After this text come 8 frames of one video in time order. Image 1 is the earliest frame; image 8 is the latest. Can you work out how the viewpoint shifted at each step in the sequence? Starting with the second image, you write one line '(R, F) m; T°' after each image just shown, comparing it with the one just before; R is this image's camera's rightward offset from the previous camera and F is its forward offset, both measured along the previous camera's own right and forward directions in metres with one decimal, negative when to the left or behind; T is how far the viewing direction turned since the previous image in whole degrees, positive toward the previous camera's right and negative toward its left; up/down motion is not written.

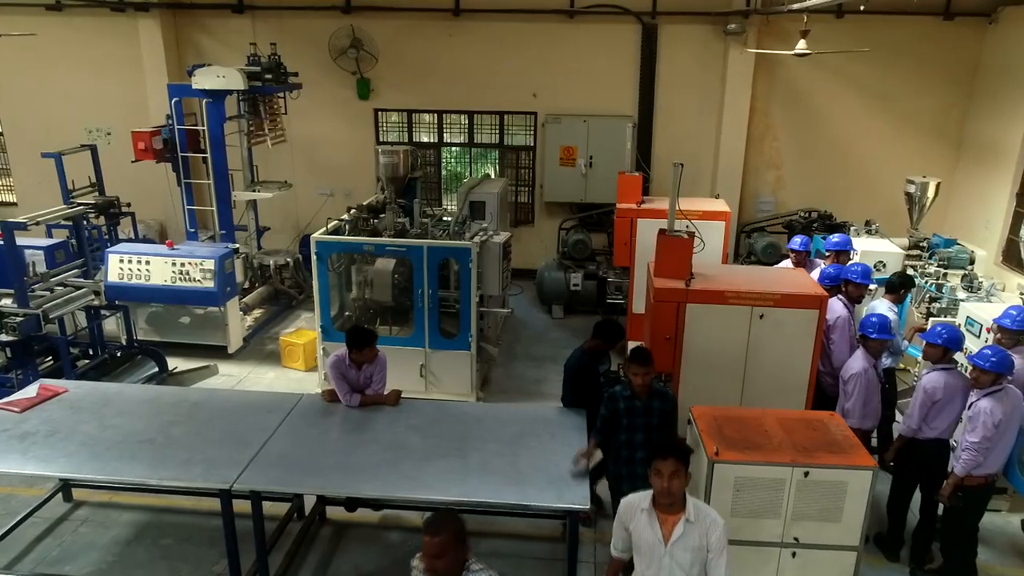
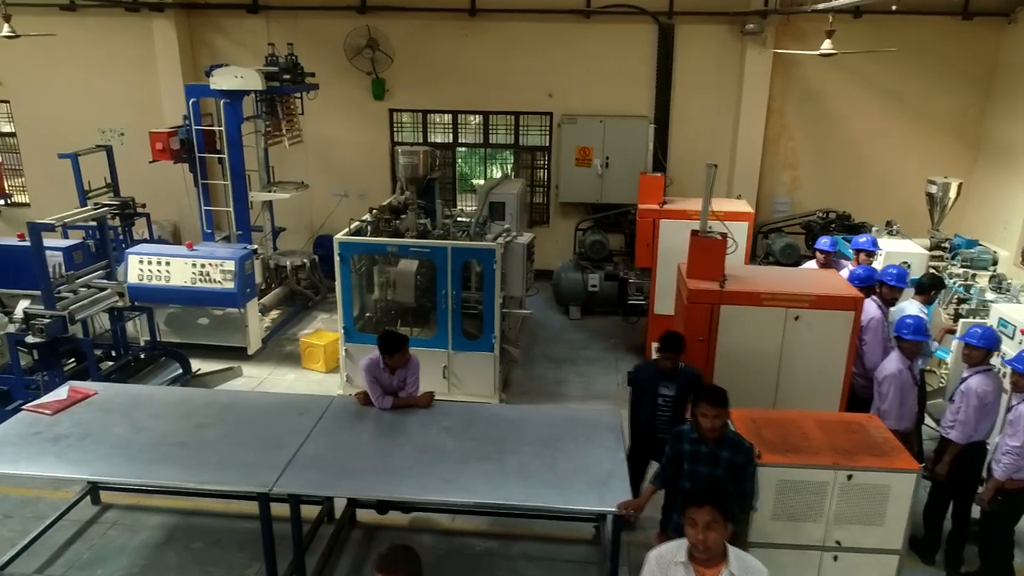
(-0.1, 0.0) m; 0°
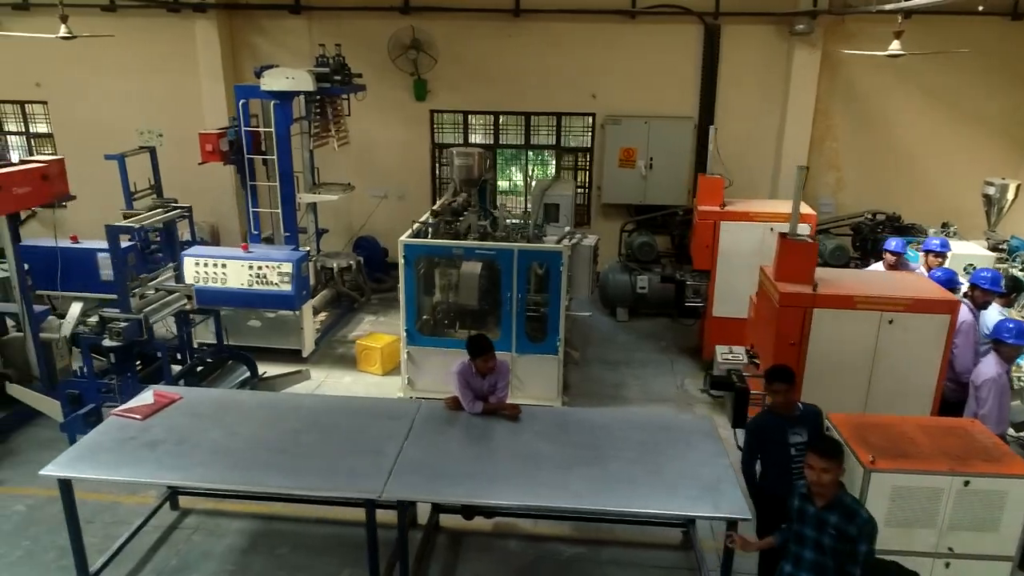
(-0.4, 0.0) m; 0°
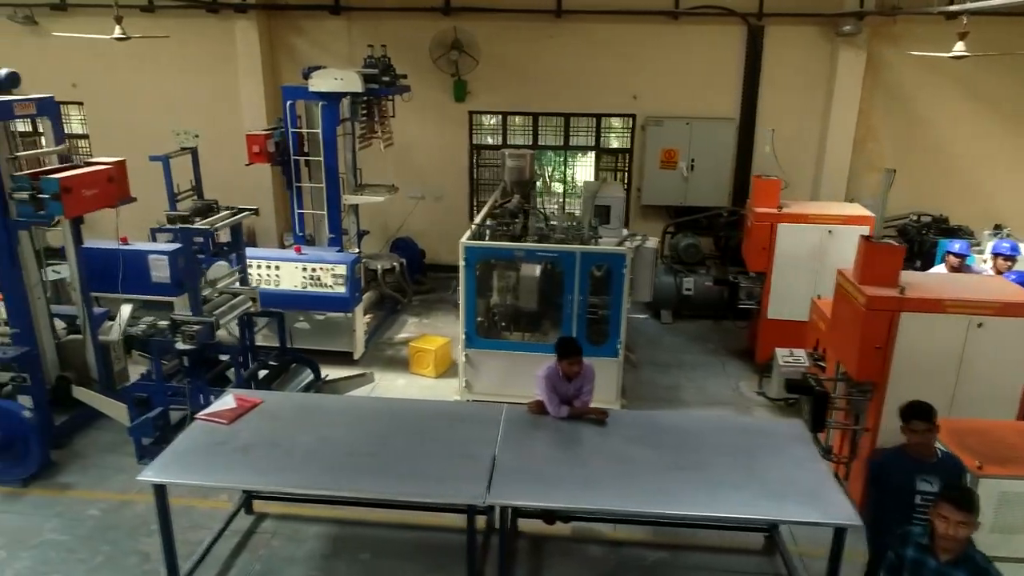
(-0.4, 0.0) m; 0°
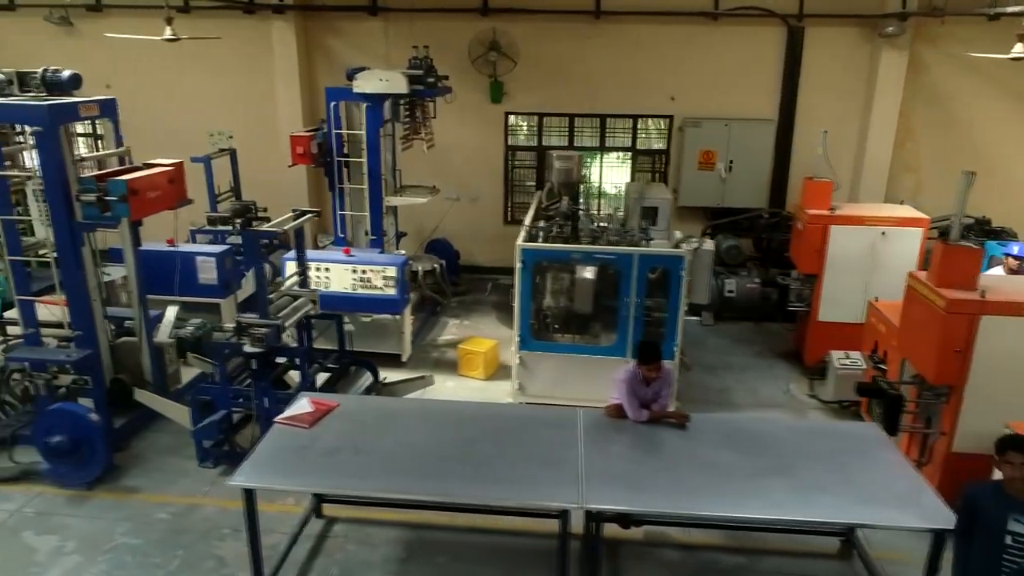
(-0.3, 0.0) m; 0°
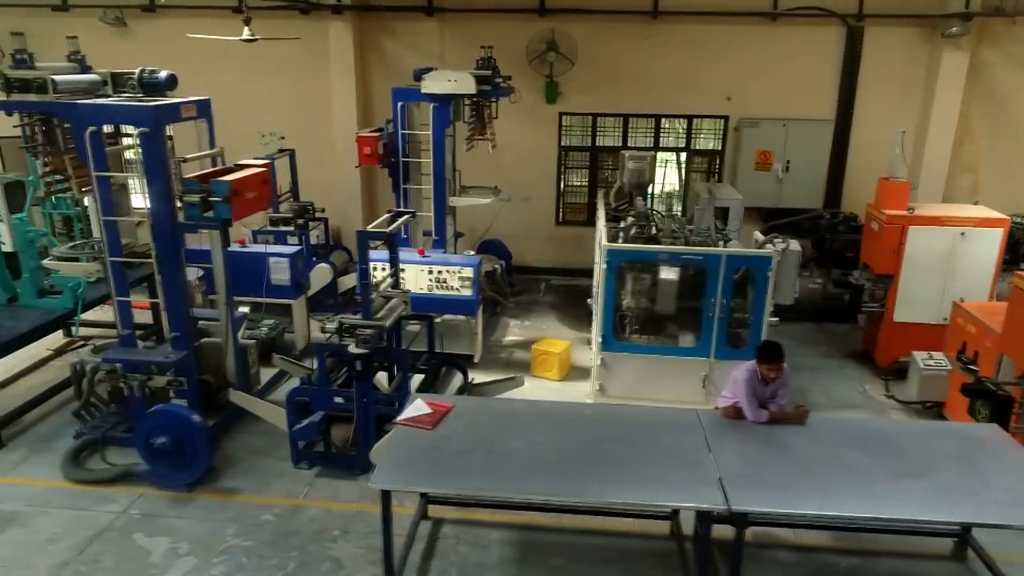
(-0.5, 0.0) m; 0°
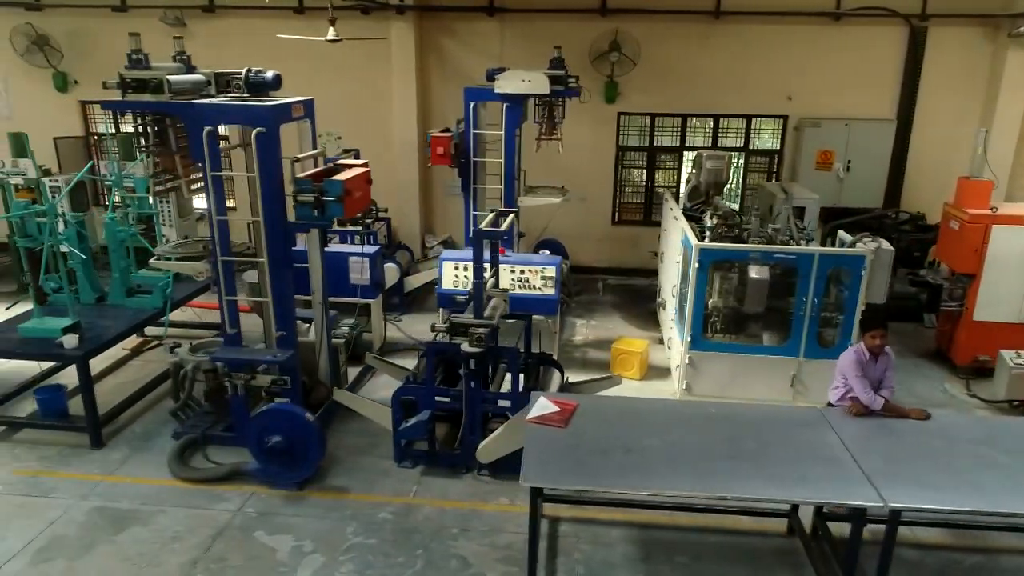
(-0.5, 0.0) m; 0°
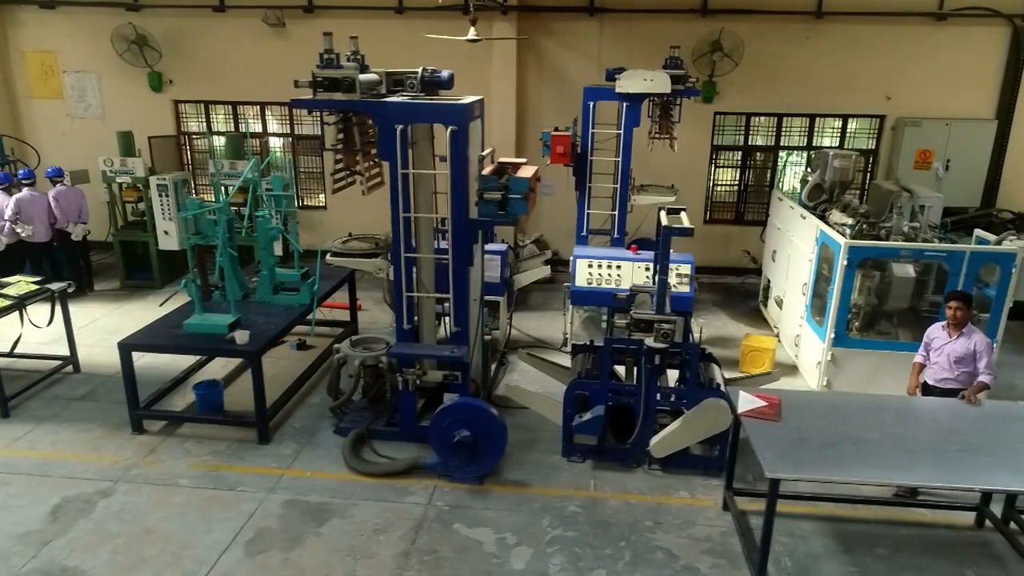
(-0.9, -0.1) m; 0°
